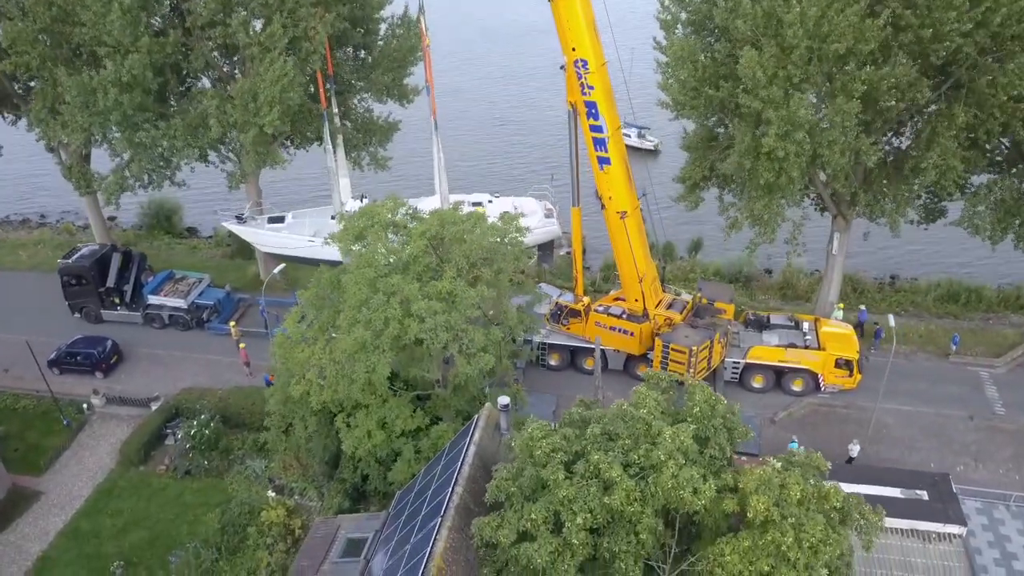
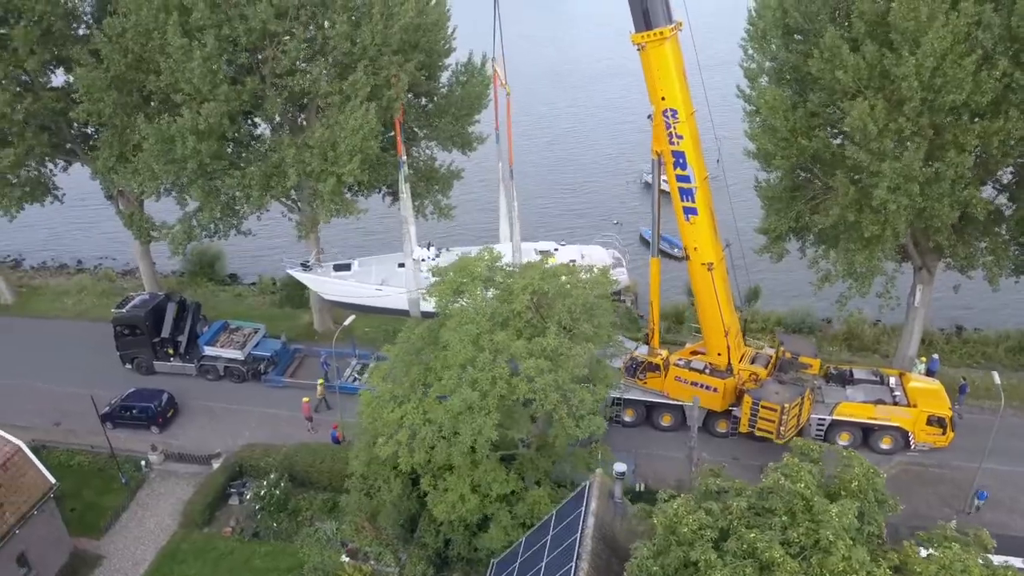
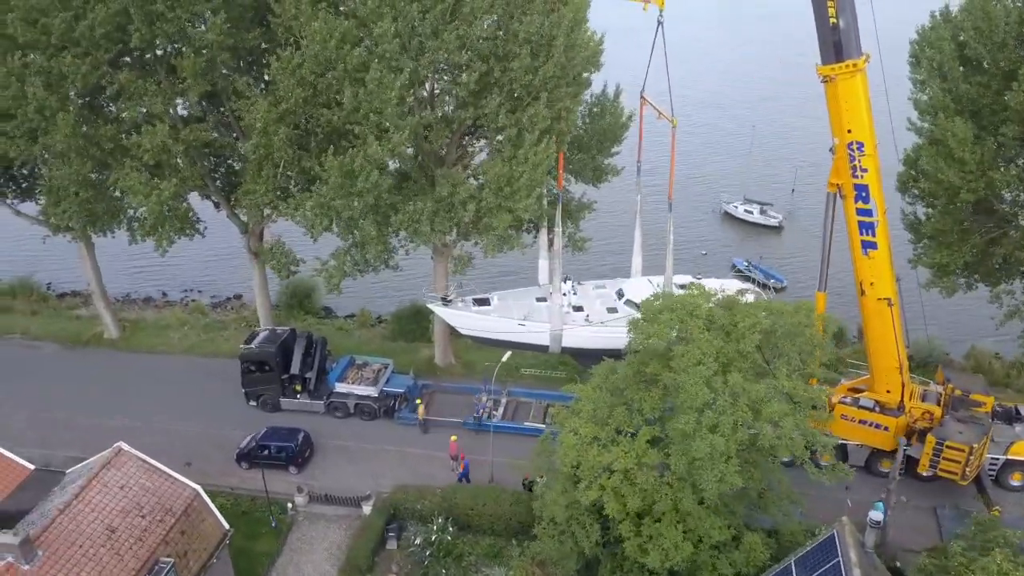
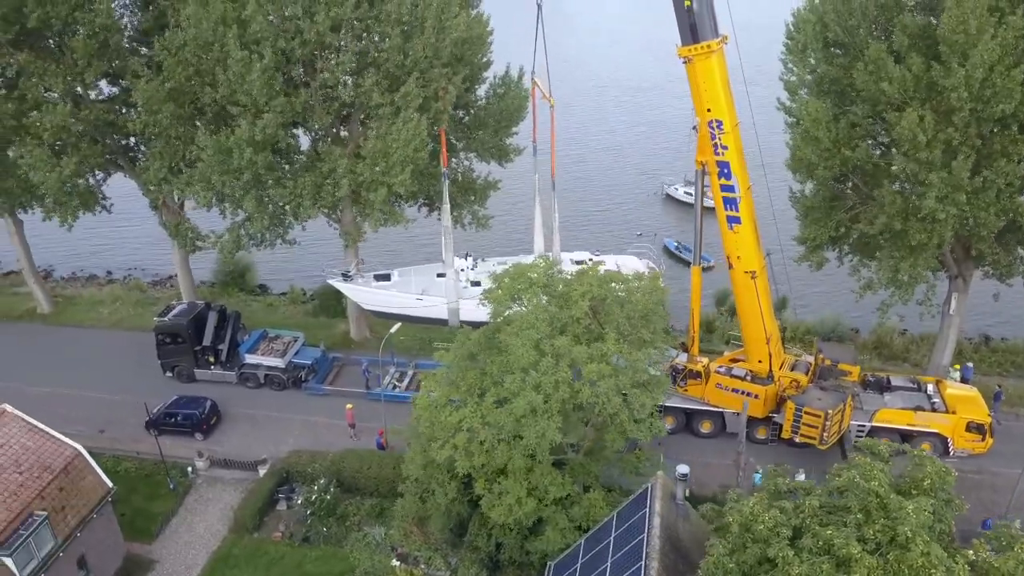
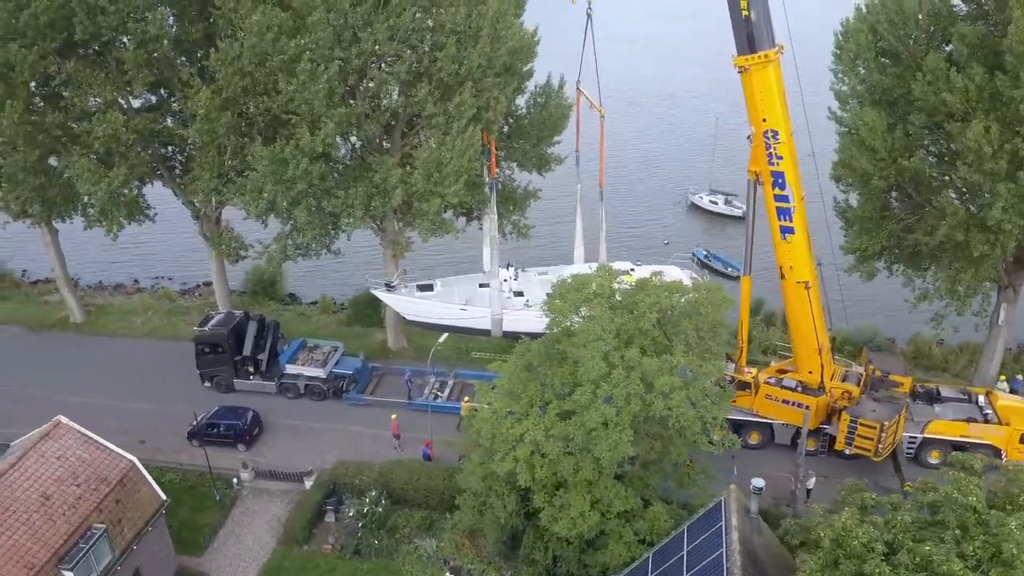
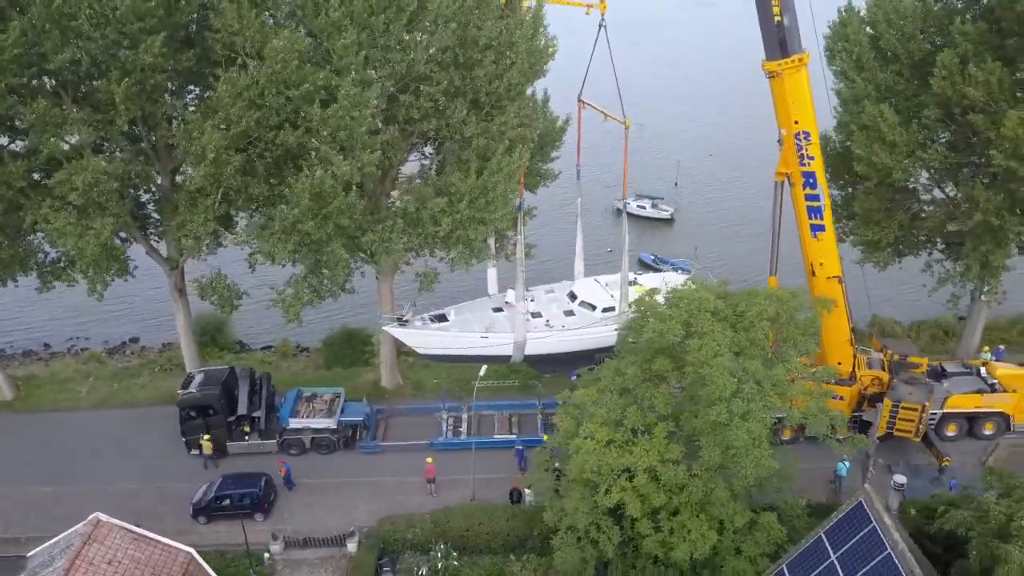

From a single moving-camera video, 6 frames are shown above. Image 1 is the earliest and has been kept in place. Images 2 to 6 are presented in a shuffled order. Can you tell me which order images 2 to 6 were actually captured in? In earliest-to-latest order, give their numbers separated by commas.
2, 4, 5, 3, 6
